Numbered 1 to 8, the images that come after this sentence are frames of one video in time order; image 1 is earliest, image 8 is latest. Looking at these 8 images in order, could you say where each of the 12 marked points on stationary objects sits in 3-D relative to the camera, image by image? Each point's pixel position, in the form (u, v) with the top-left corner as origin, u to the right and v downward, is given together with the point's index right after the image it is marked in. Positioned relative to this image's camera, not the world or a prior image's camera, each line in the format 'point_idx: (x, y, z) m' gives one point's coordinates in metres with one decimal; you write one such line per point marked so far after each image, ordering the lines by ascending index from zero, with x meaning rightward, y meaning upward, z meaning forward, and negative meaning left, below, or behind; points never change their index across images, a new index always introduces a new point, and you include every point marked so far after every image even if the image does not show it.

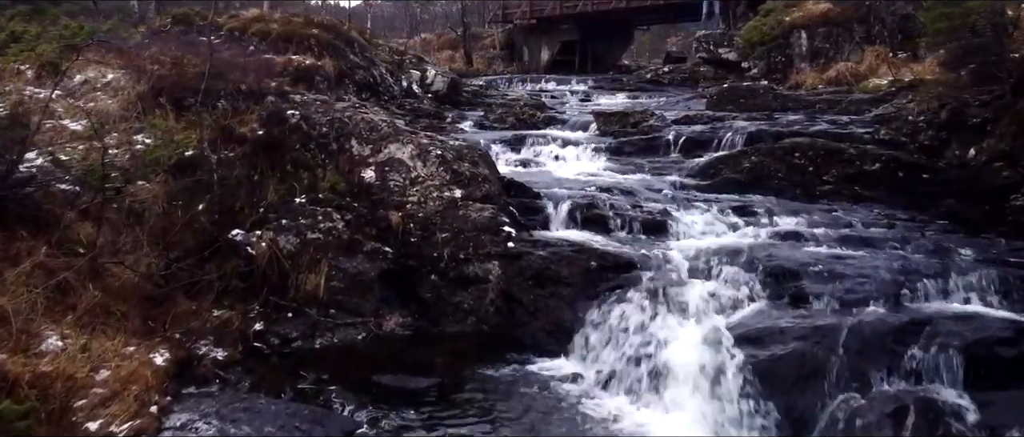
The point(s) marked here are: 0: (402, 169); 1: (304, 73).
0: (-0.8, +0.4, +9.0) m
1: (-2.6, +1.8, +14.9) m
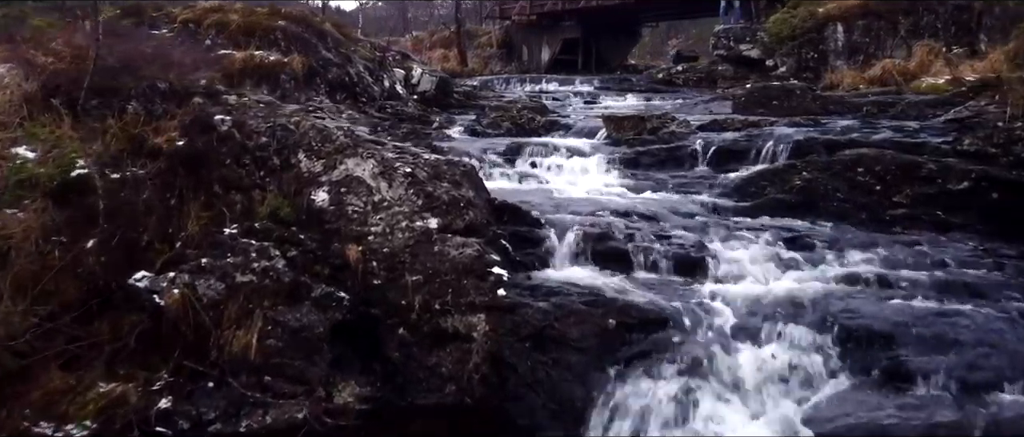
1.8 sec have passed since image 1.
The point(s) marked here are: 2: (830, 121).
0: (-0.9, +0.2, +7.0) m
1: (-2.6, +1.6, +12.9) m
2: (+2.7, +0.8, +10.2) m
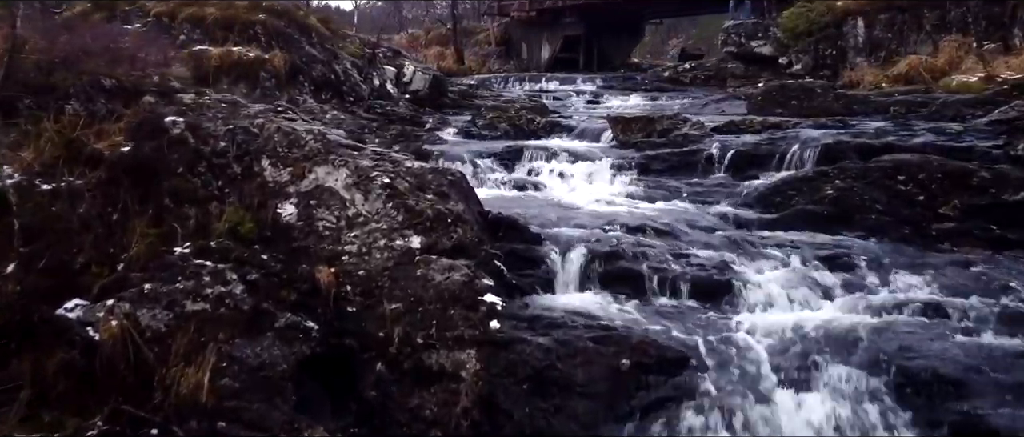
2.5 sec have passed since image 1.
0: (-0.9, +0.1, +6.0) m
1: (-2.7, +1.5, +11.9) m
2: (+2.7, +0.7, +9.2) m
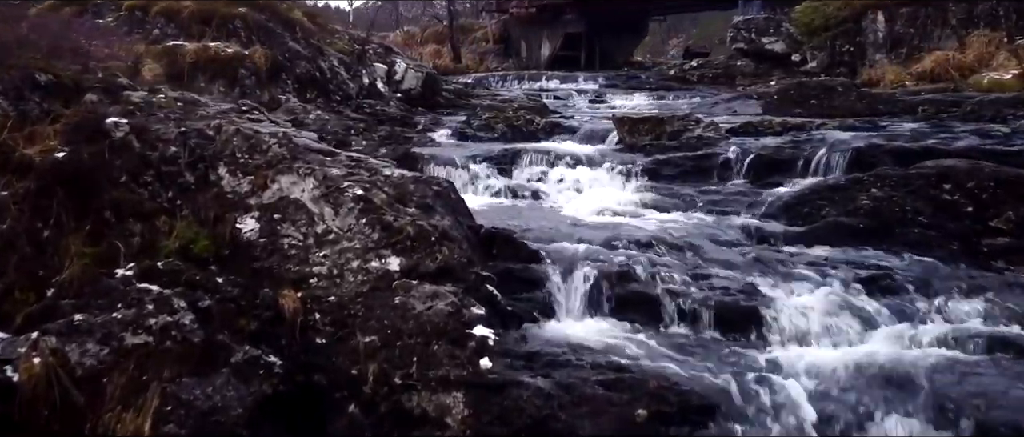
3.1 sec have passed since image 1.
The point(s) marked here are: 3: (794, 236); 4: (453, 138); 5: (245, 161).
0: (-0.9, 0.0, +5.2) m
1: (-2.7, +1.4, +11.1) m
2: (+2.7, +0.7, +8.4) m
3: (+1.6, -0.1, +6.6) m
4: (-0.6, +0.8, +11.2) m
5: (-1.2, +0.3, +5.5) m
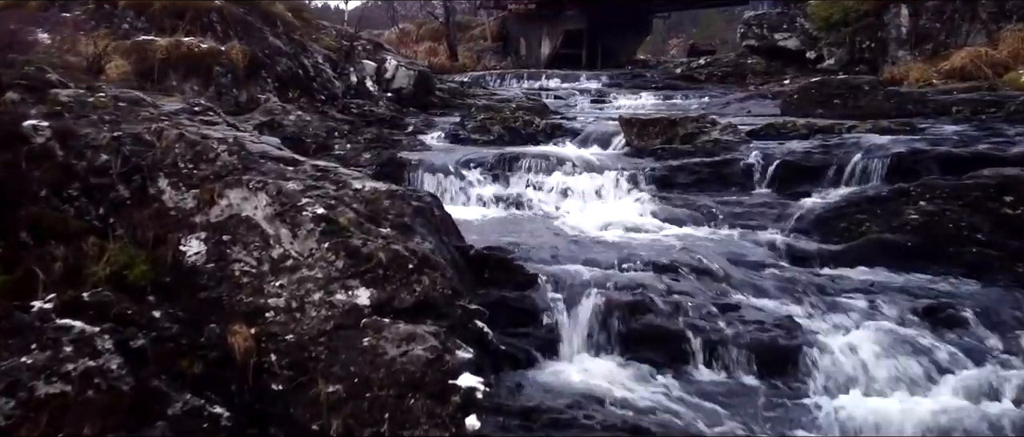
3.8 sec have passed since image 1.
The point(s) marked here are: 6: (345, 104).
0: (-0.9, -0.1, +4.3) m
1: (-2.7, +1.3, +10.3) m
2: (+2.7, +0.6, +7.6) m
3: (+1.5, -0.2, +5.7) m
4: (-0.6, +0.7, +10.4) m
5: (-1.3, +0.2, +4.6) m
6: (-1.6, +1.1, +11.8) m
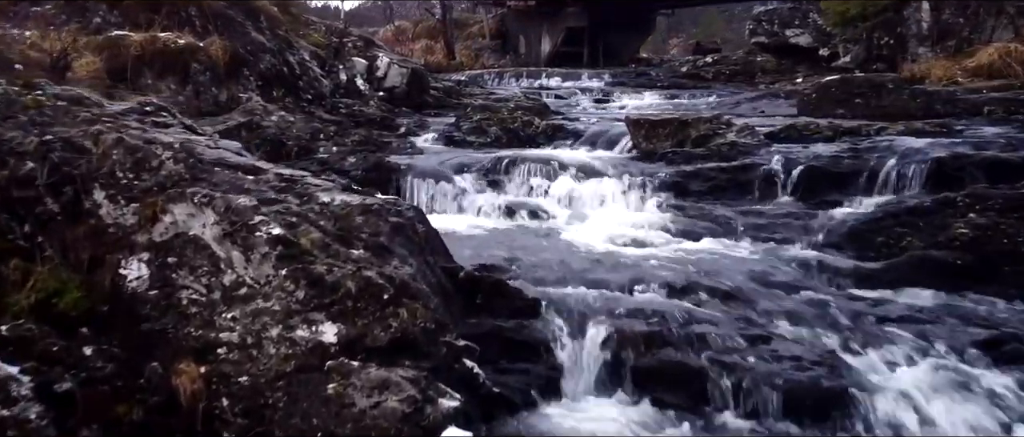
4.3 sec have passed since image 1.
0: (-1.0, -0.1, +3.7) m
1: (-2.7, +1.3, +9.6) m
2: (+2.6, +0.5, +6.9) m
3: (+1.5, -0.2, +5.1) m
4: (-0.6, +0.6, +9.7) m
5: (-1.3, +0.1, +4.0) m
6: (-1.7, +1.1, +11.1) m
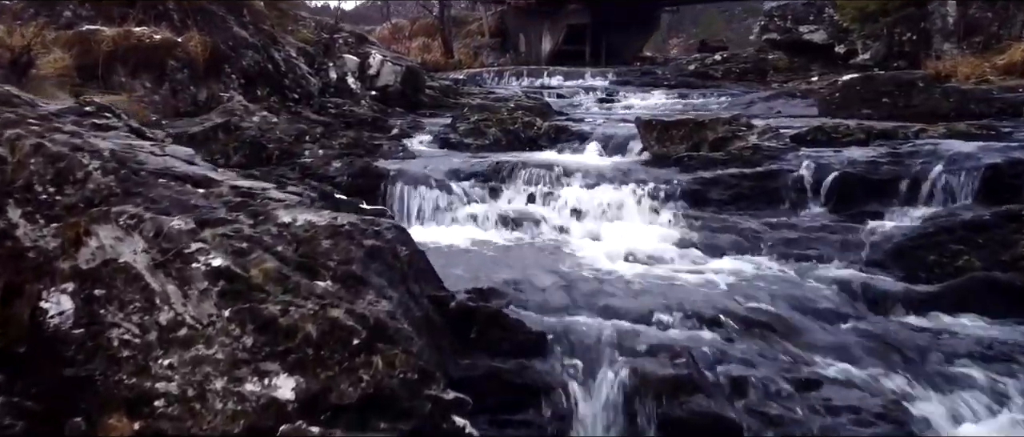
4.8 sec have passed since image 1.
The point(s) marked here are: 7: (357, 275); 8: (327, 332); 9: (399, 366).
0: (-1.0, -0.2, +3.0) m
1: (-2.7, +1.2, +8.9) m
2: (+2.6, +0.5, +6.2) m
3: (+1.5, -0.3, +4.4) m
4: (-0.6, +0.6, +9.0) m
5: (-1.3, +0.1, +3.3) m
6: (-1.7, +1.0, +10.4) m
7: (-0.4, -0.1, +3.2) m
8: (-0.4, -0.3, +2.9) m
9: (-0.3, -0.4, +3.0) m
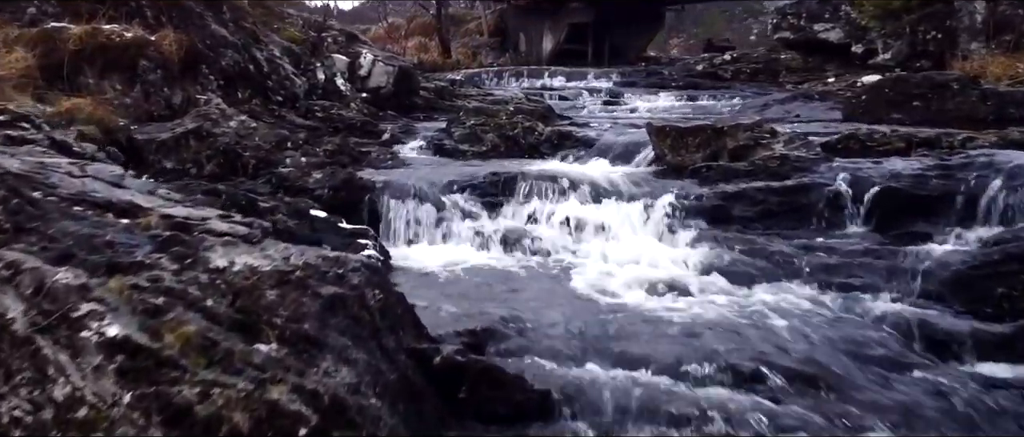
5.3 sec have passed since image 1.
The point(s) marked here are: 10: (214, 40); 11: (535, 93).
0: (-1.0, -0.3, +2.3) m
1: (-2.7, +1.1, +8.2) m
2: (+2.6, +0.4, +5.5) m
3: (+1.5, -0.4, +3.7) m
4: (-0.6, +0.5, +8.4) m
5: (-1.3, 0.0, +2.6) m
6: (-1.7, +0.9, +9.8) m
7: (-0.4, -0.2, +2.5) m
8: (-0.4, -0.4, +2.2) m
9: (-0.3, -0.4, +2.3) m
10: (-2.3, +1.4, +9.2) m
11: (+0.2, +1.3, +12.7) m
